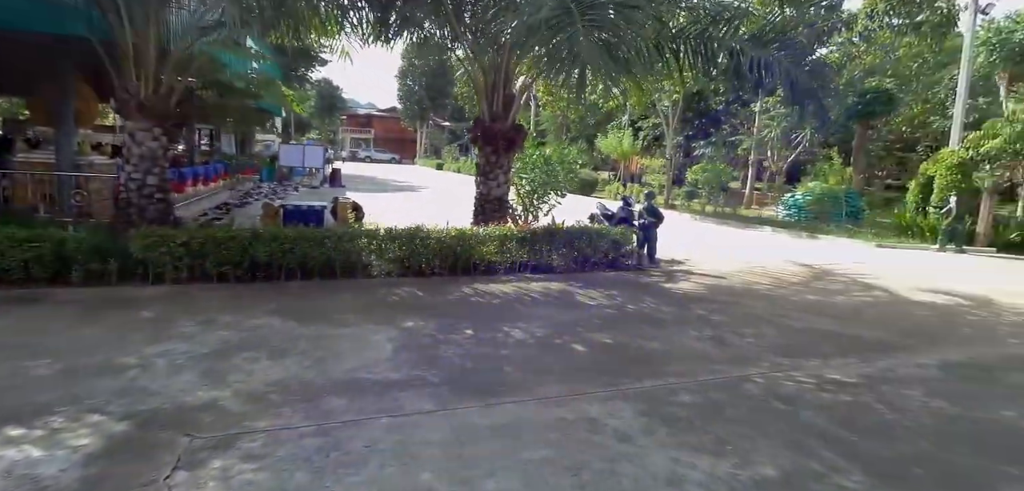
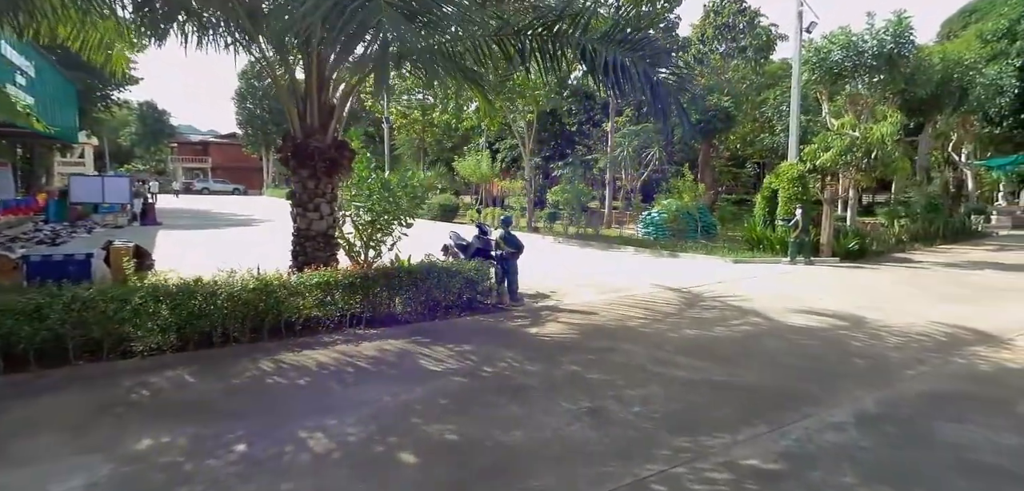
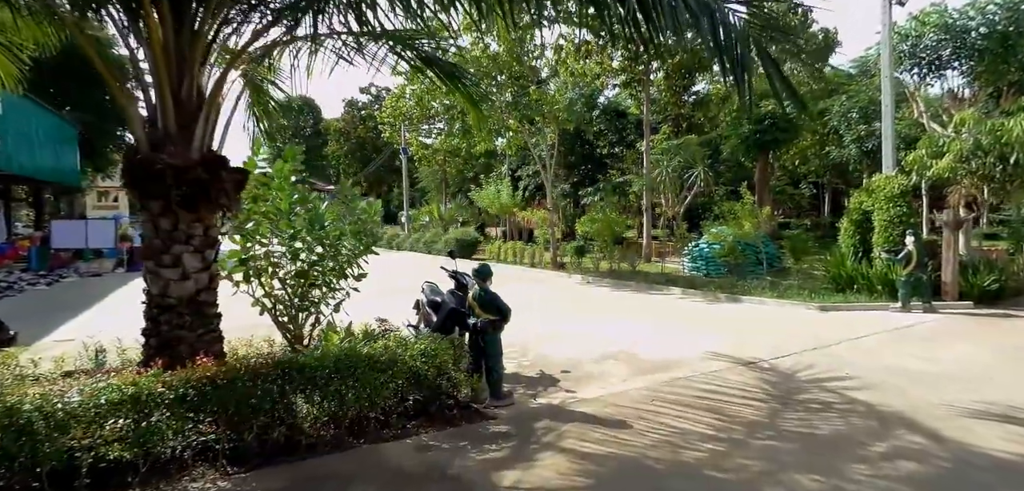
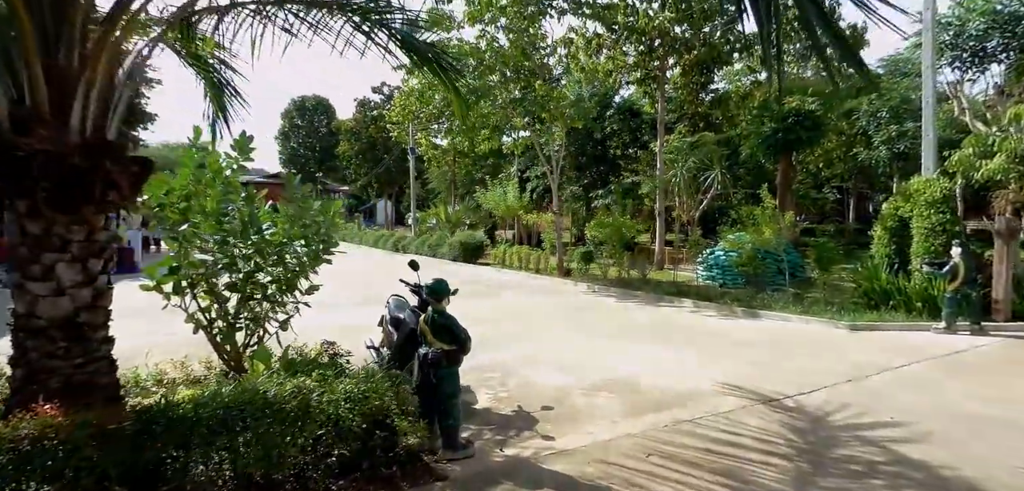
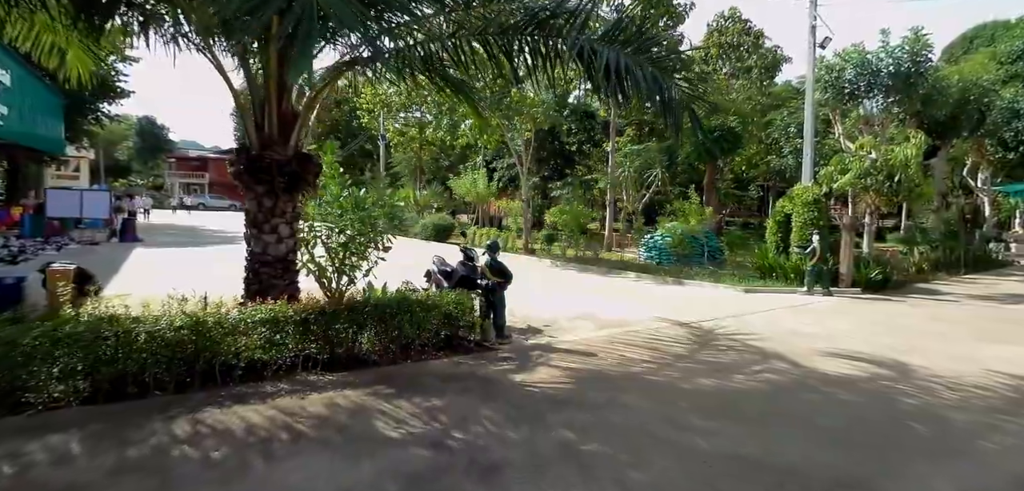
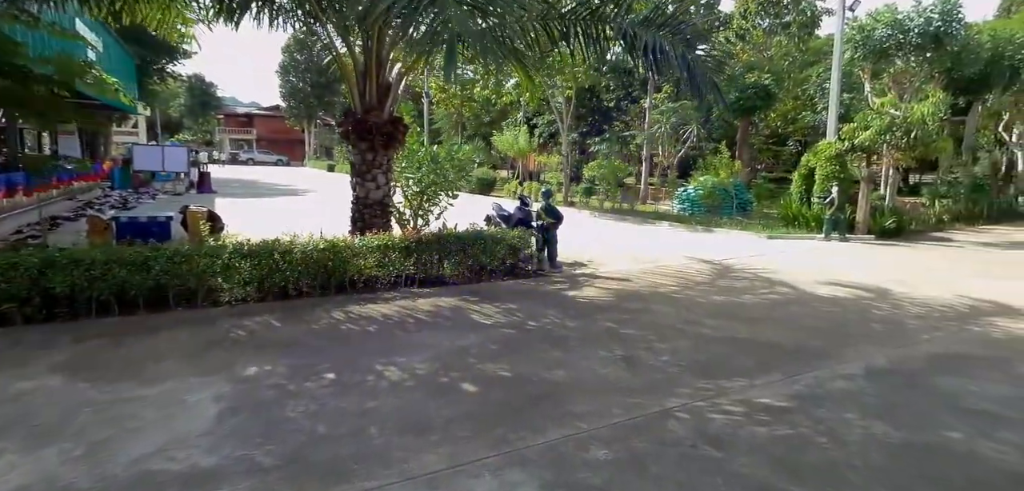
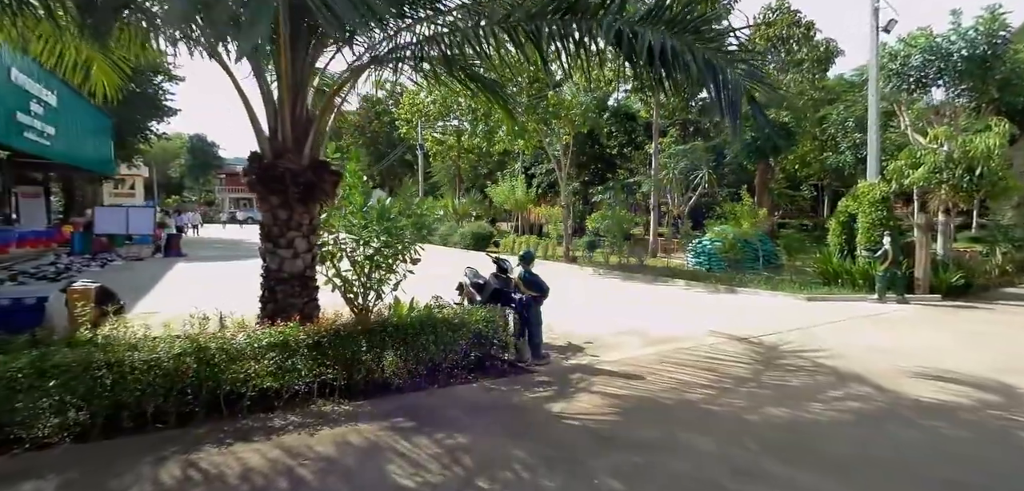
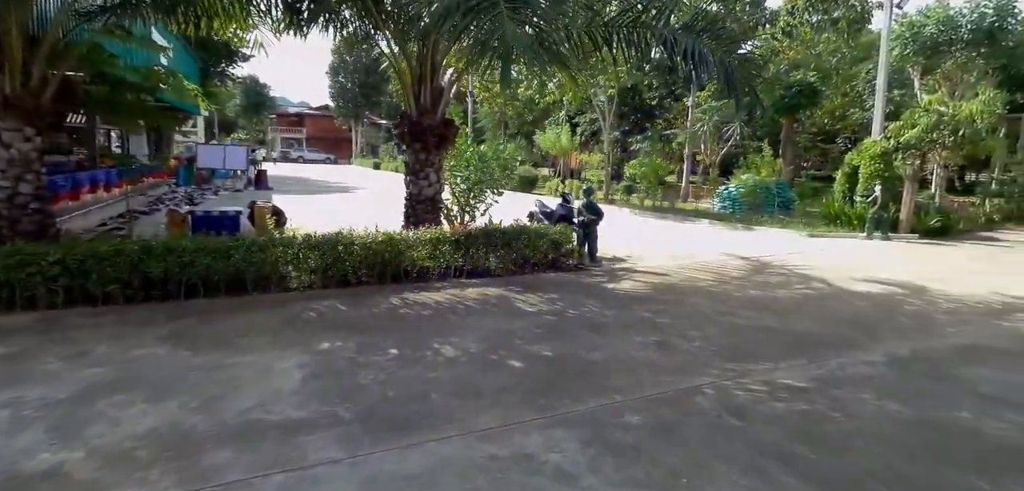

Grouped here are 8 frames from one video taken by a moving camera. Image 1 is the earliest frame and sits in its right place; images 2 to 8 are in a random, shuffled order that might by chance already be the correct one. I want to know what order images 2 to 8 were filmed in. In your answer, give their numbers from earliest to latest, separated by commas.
8, 6, 2, 5, 7, 3, 4
